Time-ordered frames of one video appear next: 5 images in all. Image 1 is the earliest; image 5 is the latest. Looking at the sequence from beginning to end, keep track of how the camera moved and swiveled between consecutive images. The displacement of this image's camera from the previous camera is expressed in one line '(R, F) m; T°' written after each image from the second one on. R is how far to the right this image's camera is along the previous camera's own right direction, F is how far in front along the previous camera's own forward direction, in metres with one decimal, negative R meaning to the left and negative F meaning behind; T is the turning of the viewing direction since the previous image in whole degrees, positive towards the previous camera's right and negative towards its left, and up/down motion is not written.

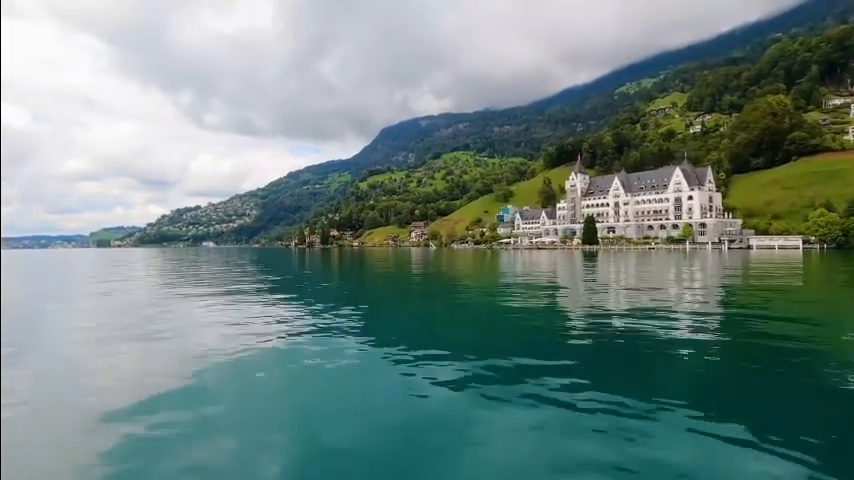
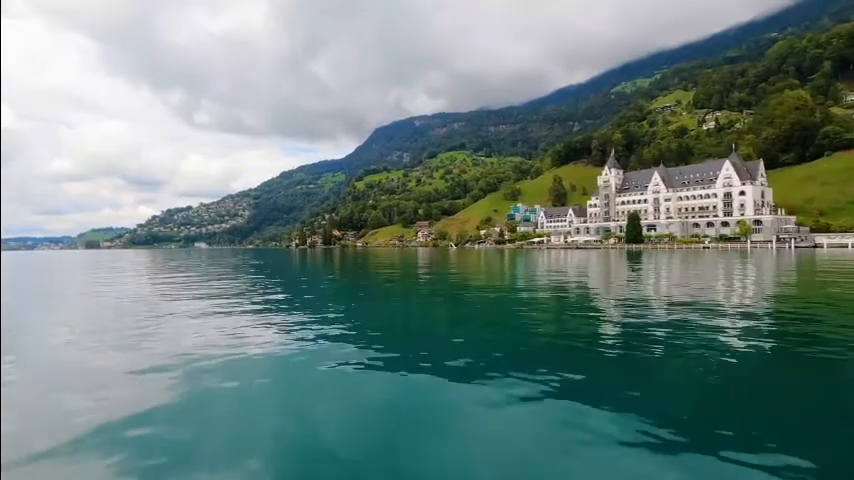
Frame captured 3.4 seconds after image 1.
(-4.0, +4.4) m; +1°
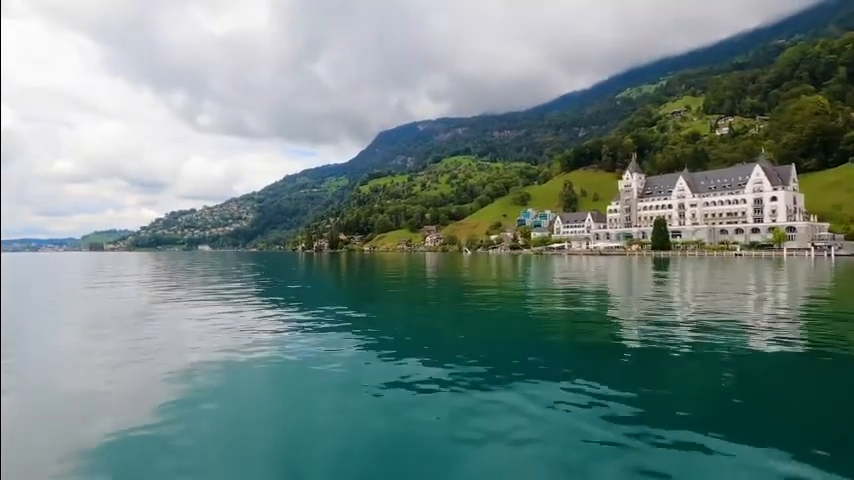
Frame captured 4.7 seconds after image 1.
(-1.6, +1.9) m; 0°
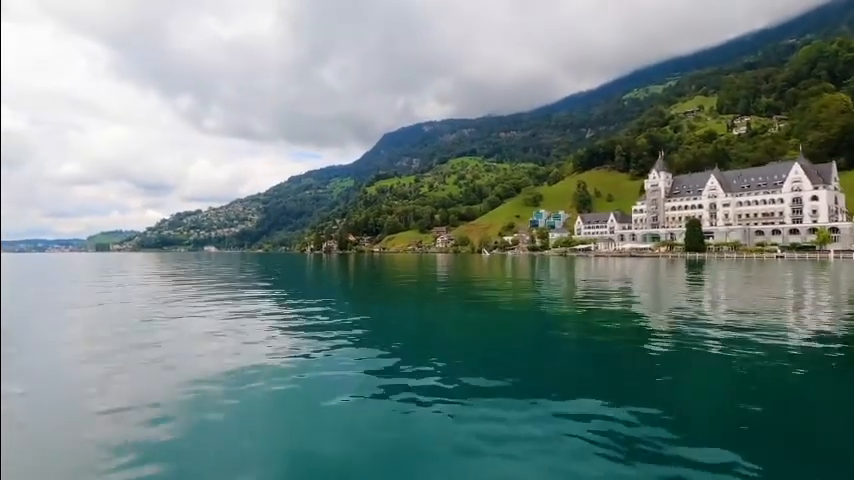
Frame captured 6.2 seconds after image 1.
(-1.6, +2.3) m; 0°
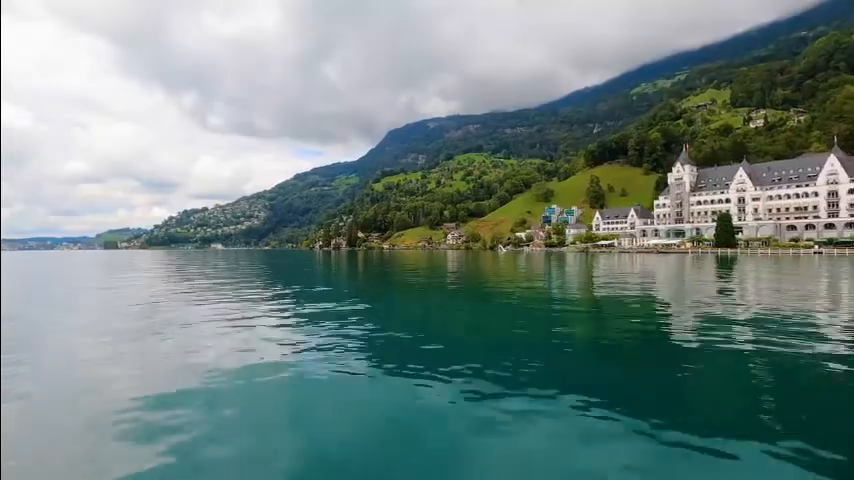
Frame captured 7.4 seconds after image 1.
(-1.2, +1.8) m; -1°
